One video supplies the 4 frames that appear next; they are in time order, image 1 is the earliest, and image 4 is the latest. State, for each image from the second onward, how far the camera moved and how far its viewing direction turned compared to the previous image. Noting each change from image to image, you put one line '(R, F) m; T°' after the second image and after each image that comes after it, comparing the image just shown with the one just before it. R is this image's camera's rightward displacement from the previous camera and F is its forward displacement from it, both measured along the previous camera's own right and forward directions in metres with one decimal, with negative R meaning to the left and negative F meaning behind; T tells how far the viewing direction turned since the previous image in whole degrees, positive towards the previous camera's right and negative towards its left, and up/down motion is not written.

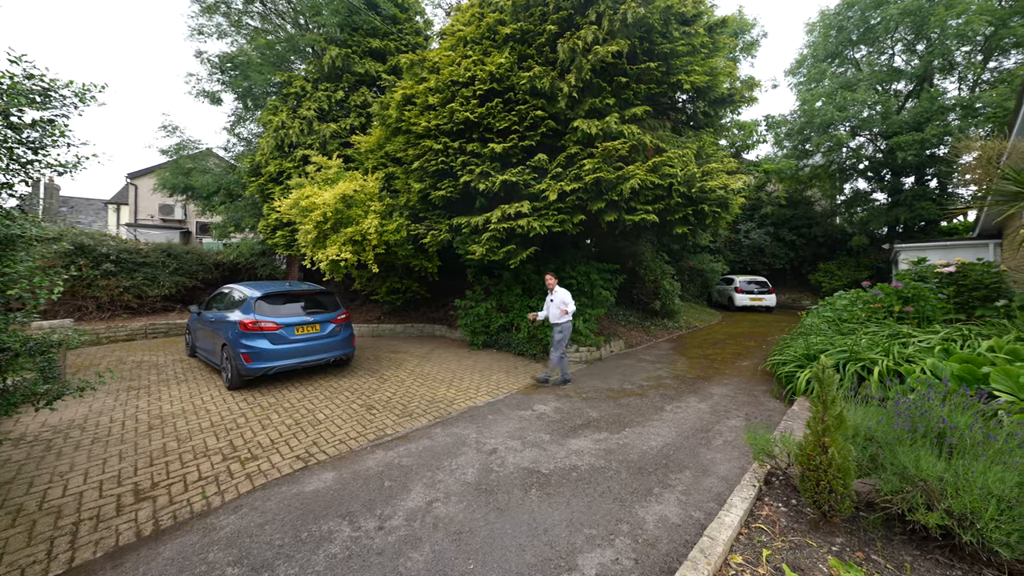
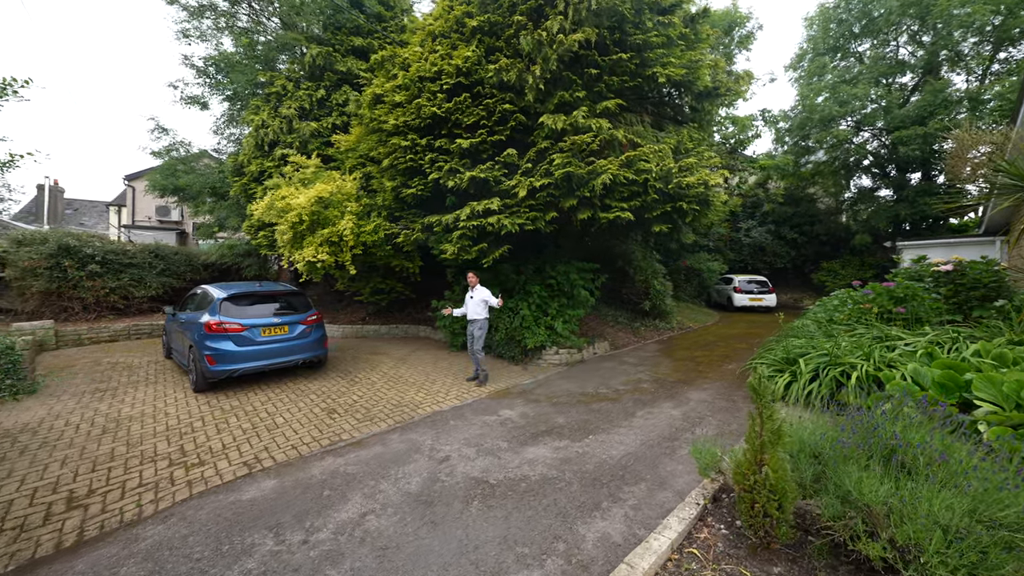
(+0.6, +0.2) m; -1°
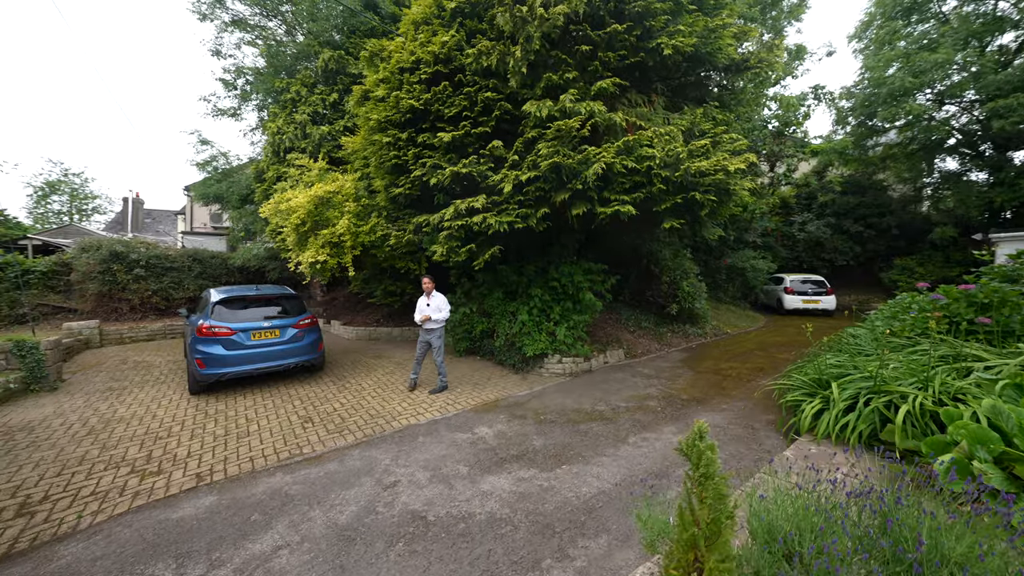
(+0.9, +0.6) m; -7°
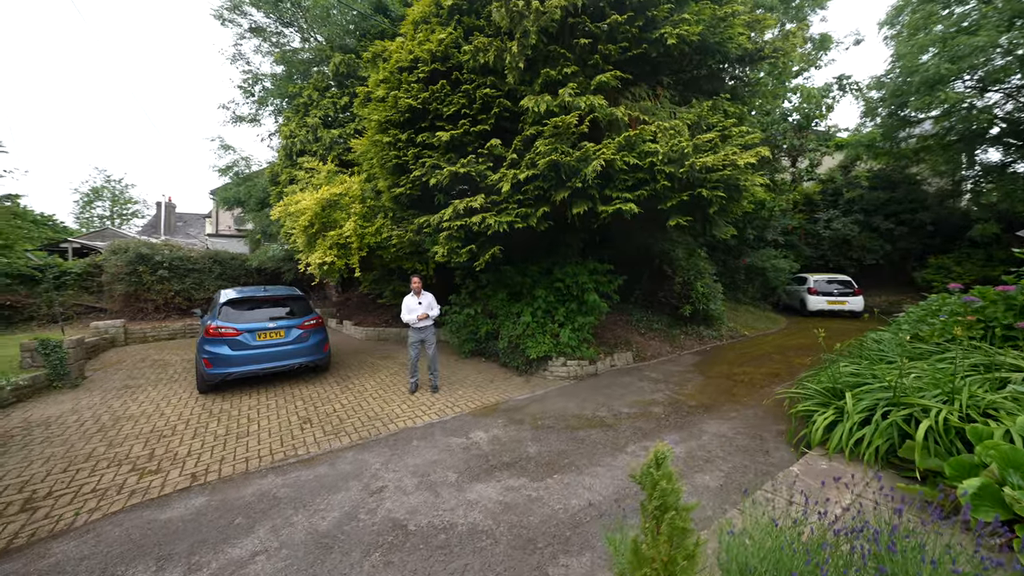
(+0.3, +0.1) m; -3°
